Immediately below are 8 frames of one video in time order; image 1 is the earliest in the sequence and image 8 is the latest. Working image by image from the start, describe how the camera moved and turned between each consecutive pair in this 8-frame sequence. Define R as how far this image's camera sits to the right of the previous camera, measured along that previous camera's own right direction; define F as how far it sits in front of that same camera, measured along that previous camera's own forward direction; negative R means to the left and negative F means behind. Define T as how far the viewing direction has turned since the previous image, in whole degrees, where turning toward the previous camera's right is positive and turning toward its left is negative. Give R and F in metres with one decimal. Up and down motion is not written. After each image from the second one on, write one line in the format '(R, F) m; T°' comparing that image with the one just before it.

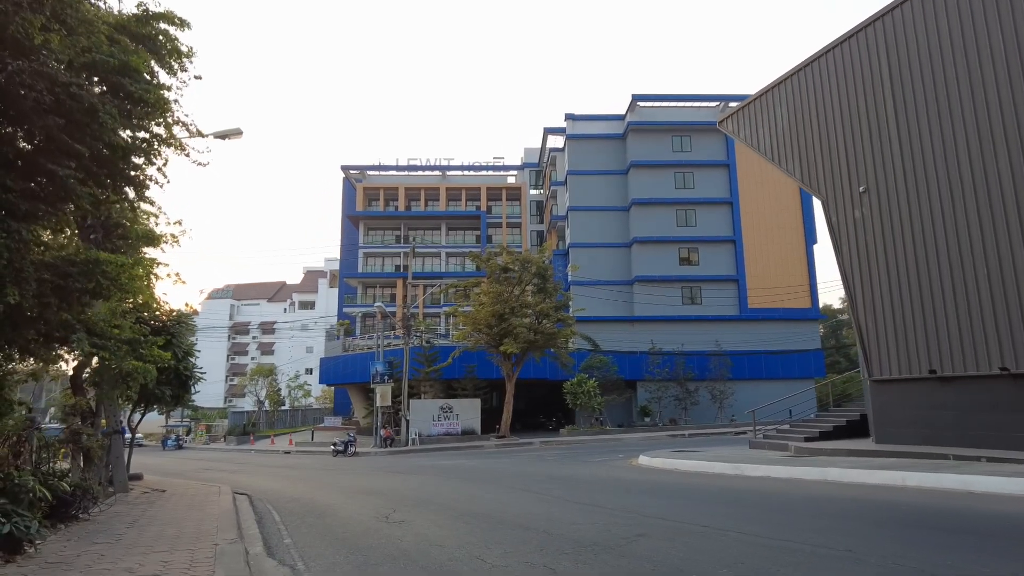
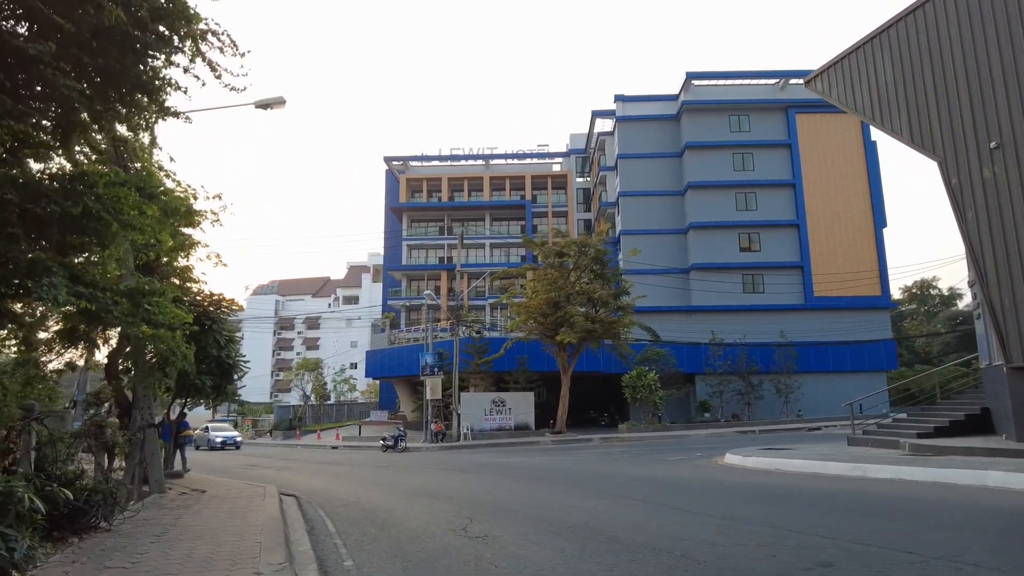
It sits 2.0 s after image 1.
(-0.8, +1.8) m; -3°
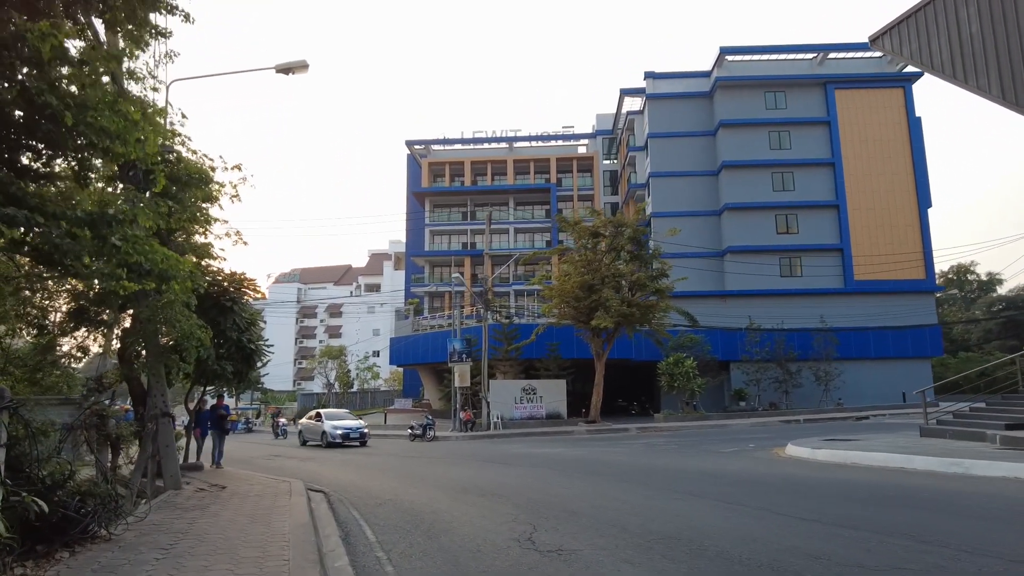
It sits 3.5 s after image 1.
(-0.5, +1.4) m; -2°
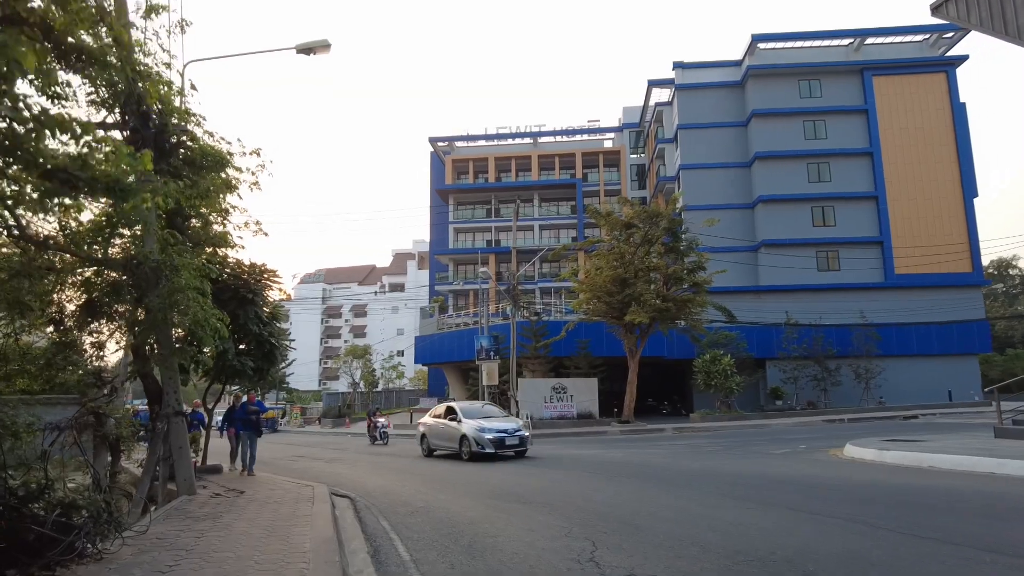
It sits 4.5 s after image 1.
(-0.3, +1.0) m; -2°
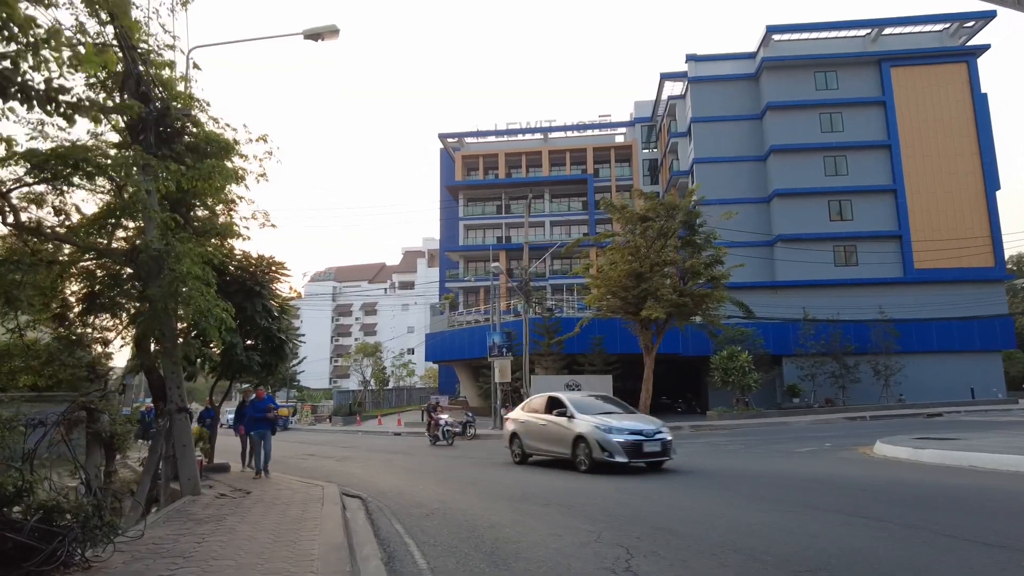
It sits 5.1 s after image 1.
(-0.1, +0.5) m; -1°
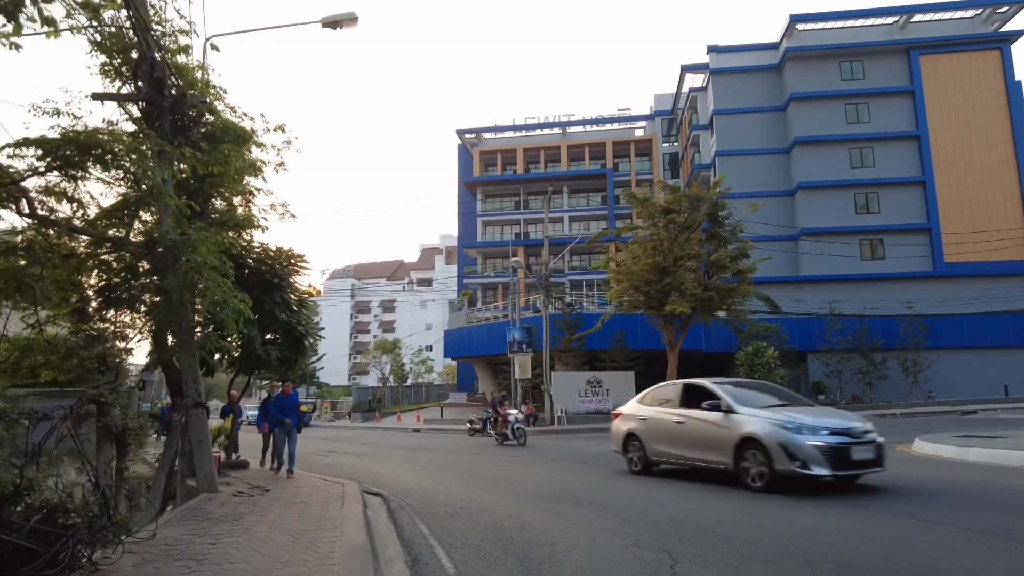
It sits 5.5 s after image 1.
(-0.1, +0.4) m; -1°
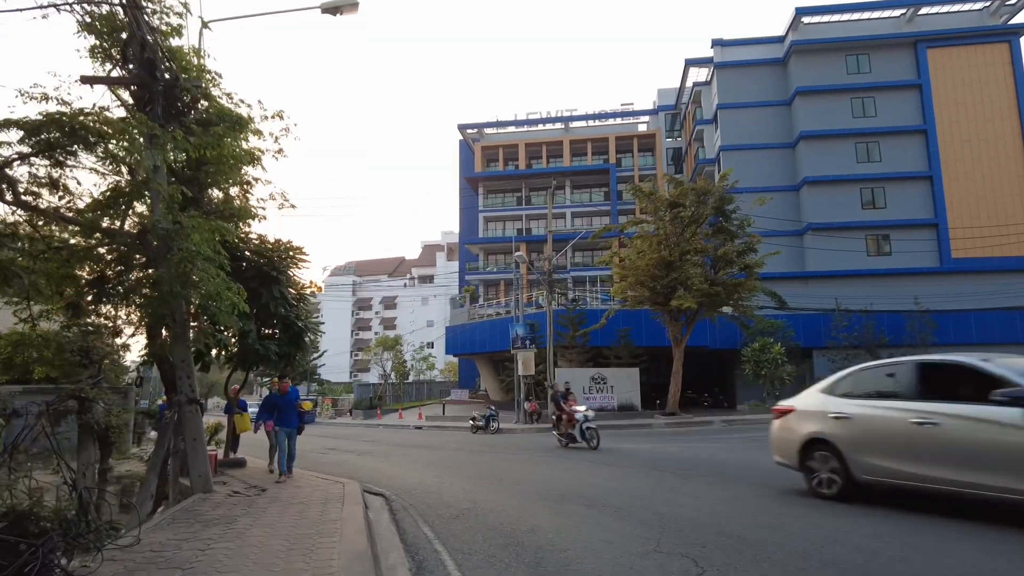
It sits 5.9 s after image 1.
(-0.1, +0.4) m; 0°
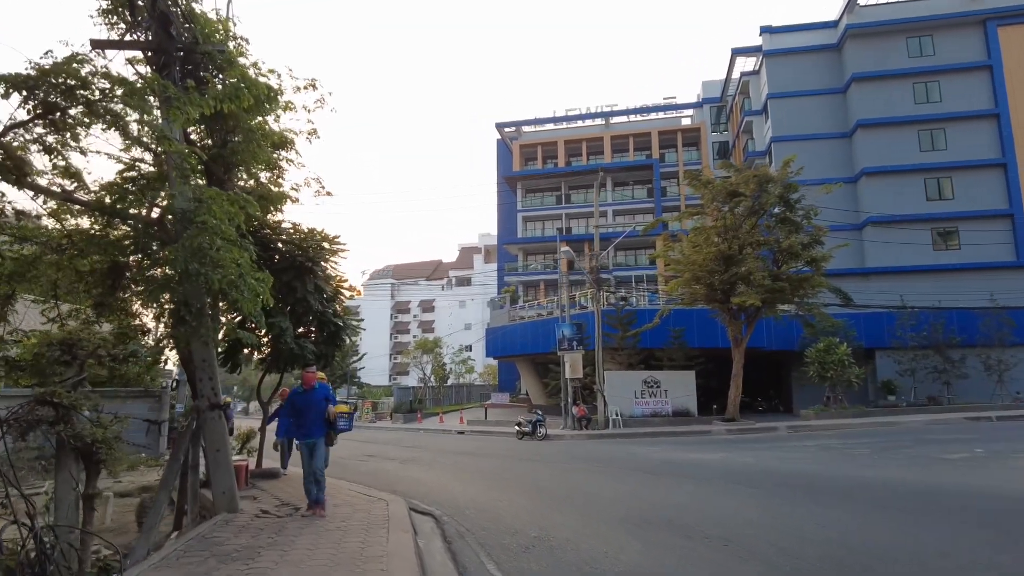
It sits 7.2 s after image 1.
(-0.4, +1.3) m; -3°
